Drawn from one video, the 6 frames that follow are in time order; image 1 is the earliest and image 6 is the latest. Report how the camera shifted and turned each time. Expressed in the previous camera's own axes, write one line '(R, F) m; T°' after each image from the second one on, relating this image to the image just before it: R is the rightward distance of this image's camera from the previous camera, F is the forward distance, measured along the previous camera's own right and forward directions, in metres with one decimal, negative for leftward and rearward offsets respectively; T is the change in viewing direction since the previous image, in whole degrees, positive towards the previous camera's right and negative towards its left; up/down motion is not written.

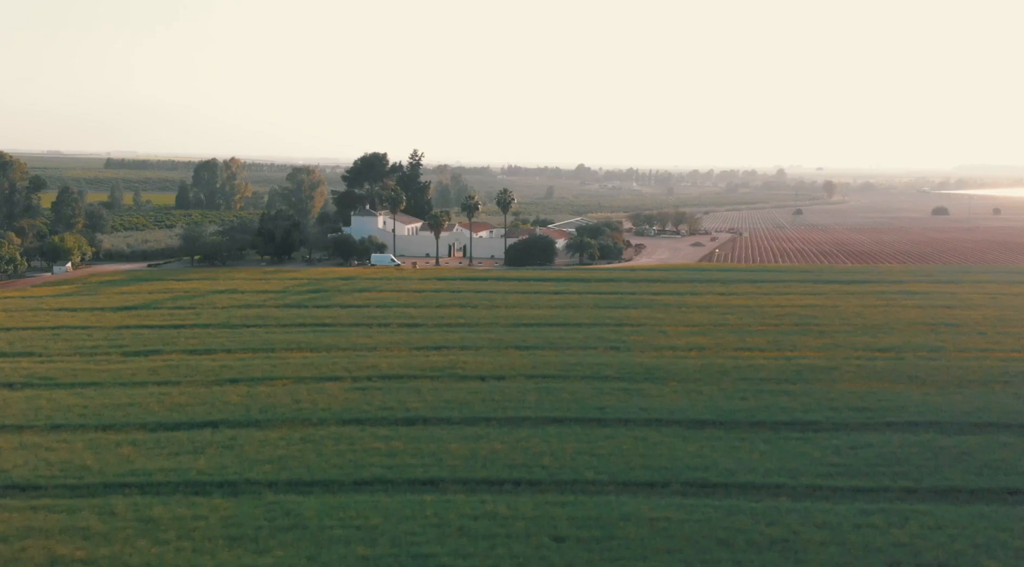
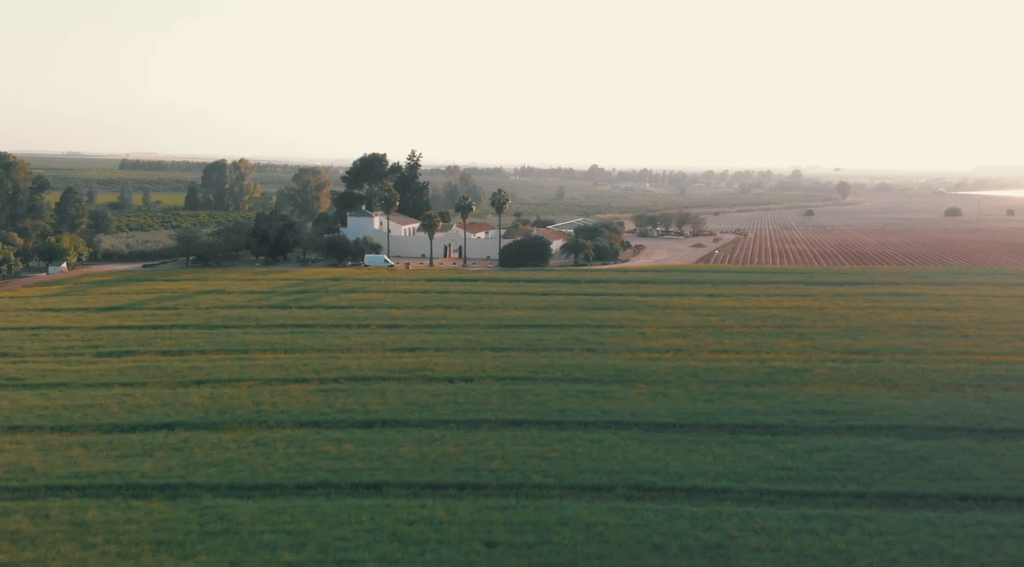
(+1.3, +0.3) m; -1°
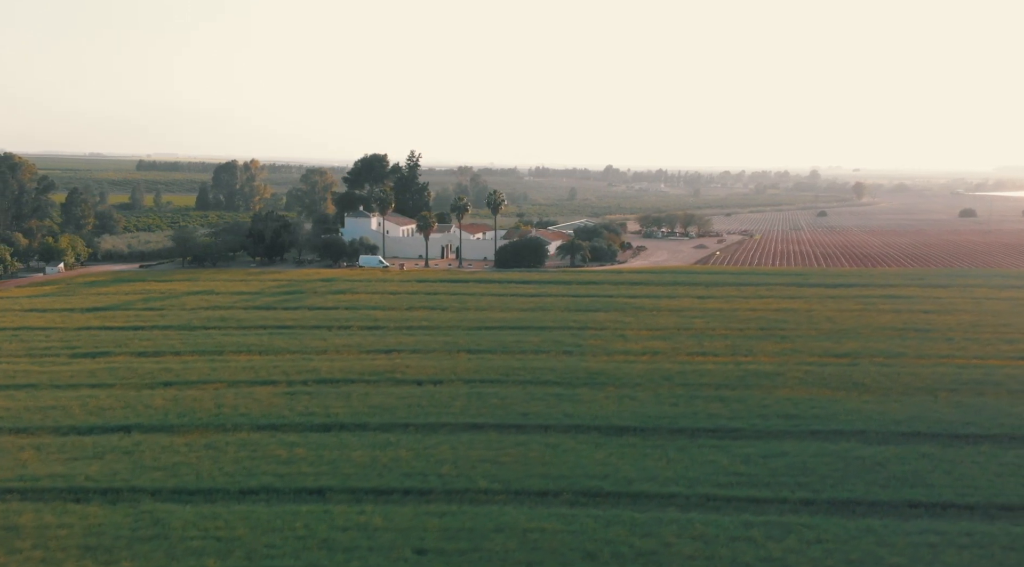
(+1.3, +0.3) m; -1°
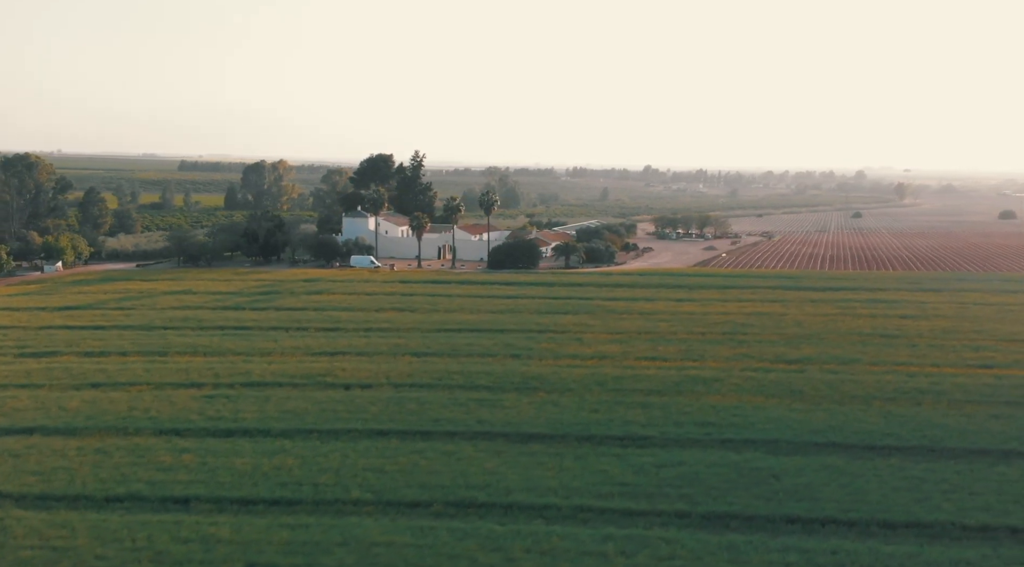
(+3.1, +0.7) m; -2°
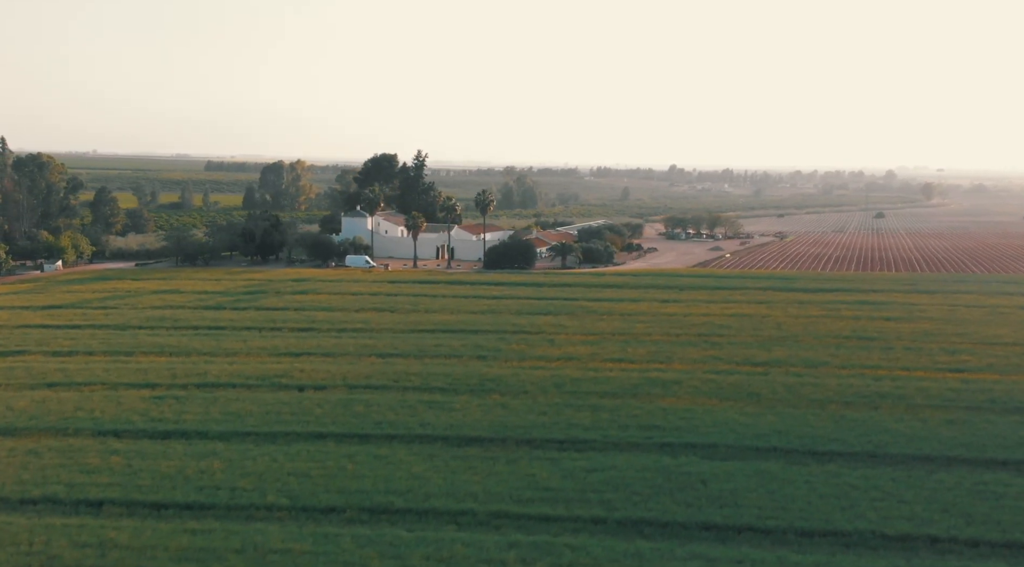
(+2.0, +0.3) m; -1°
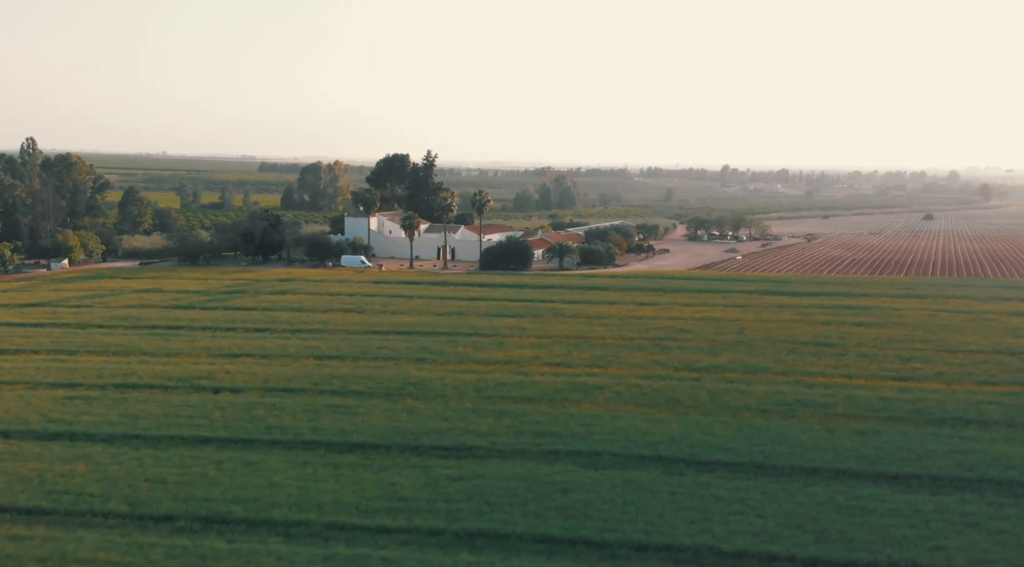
(+3.7, +0.5) m; -2°
